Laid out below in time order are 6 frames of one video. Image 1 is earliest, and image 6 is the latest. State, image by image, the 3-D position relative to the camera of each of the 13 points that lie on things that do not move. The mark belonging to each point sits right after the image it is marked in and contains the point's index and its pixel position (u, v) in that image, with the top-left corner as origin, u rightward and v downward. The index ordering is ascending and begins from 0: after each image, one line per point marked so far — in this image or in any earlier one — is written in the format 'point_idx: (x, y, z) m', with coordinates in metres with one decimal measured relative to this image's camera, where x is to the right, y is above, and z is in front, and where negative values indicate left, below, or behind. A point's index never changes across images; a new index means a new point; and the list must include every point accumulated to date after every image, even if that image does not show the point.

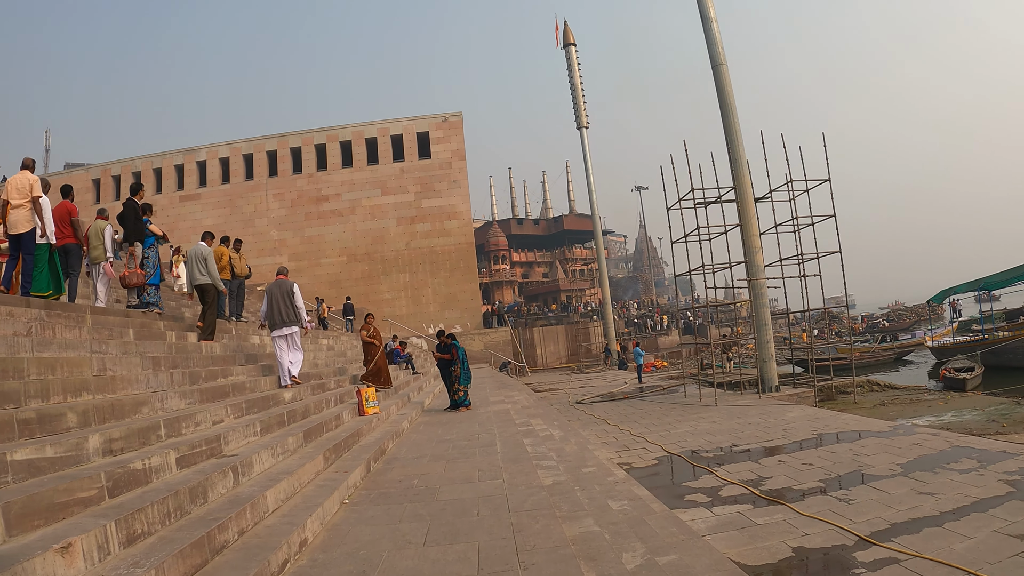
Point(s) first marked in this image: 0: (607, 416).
0: (+1.9, -2.6, +12.2) m
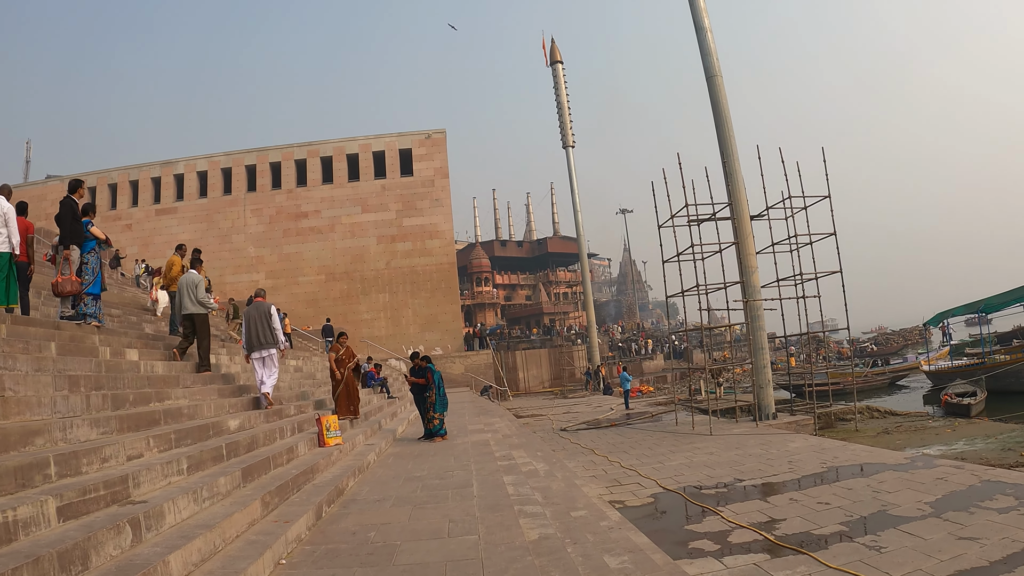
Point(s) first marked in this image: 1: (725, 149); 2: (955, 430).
0: (+1.6, -3.0, +11.4) m
1: (+4.3, +2.9, +11.9) m
2: (+8.0, -2.5, +10.7) m
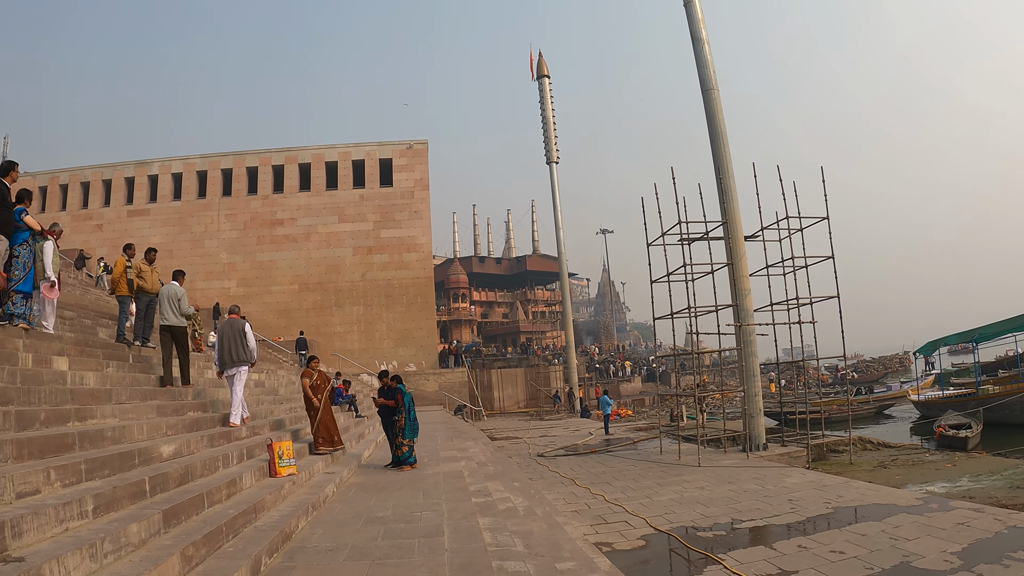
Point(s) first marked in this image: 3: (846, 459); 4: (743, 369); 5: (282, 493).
0: (+1.1, -3.3, +10.7) m
1: (+4.0, +2.5, +11.5) m
2: (+7.6, -3.0, +10.2) m
3: (+6.9, -3.4, +12.2) m
4: (+4.5, -1.6, +11.6) m
5: (-2.0, -1.7, +5.1) m
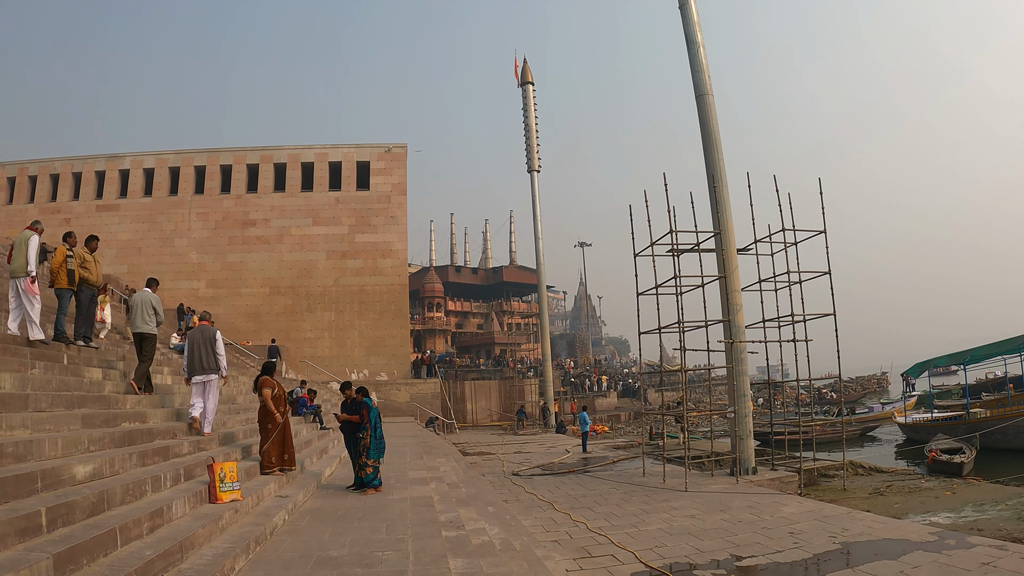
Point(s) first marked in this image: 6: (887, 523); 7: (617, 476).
0: (+0.7, -3.5, +10.0) m
1: (+3.7, +2.2, +11.0) m
2: (+7.2, -3.4, +9.8) m
3: (+6.3, -3.8, +11.8) m
4: (+4.0, -1.8, +11.1) m
5: (-2.1, -1.7, +4.4) m
6: (+4.5, -2.9, +7.4) m
7: (+2.1, -3.8, +12.0) m
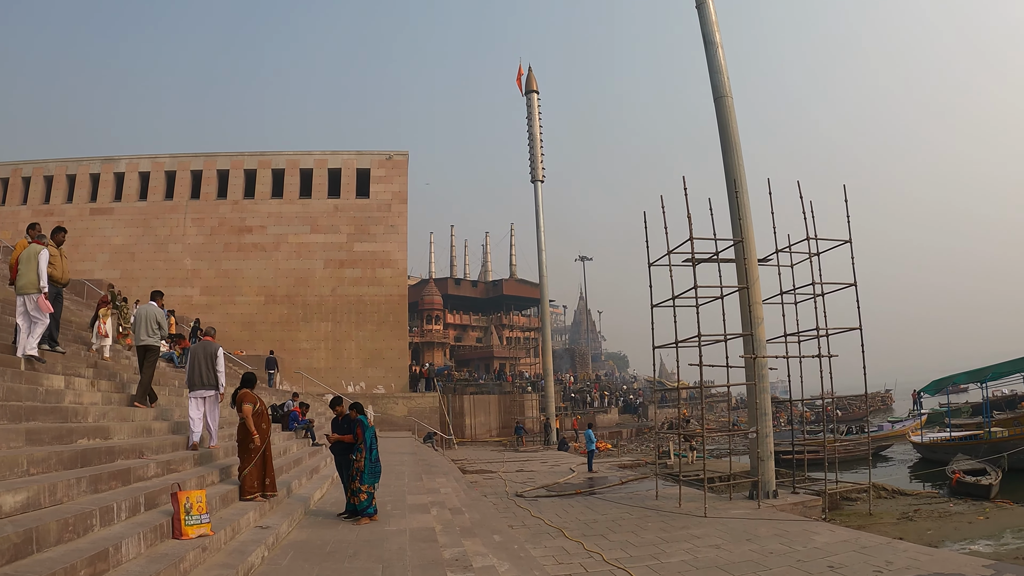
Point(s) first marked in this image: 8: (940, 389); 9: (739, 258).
0: (+0.8, -3.6, +9.2) m
1: (+3.8, +2.0, +10.4) m
2: (+7.3, -3.6, +9.1) m
3: (+6.4, -4.0, +11.0) m
4: (+4.1, -2.0, +10.3) m
5: (-2.0, -1.7, +3.6) m
6: (+4.6, -3.0, +6.7) m
7: (+2.2, -4.0, +11.3) m
8: (+12.9, -3.1, +18.1) m
9: (+3.9, +0.5, +10.4) m
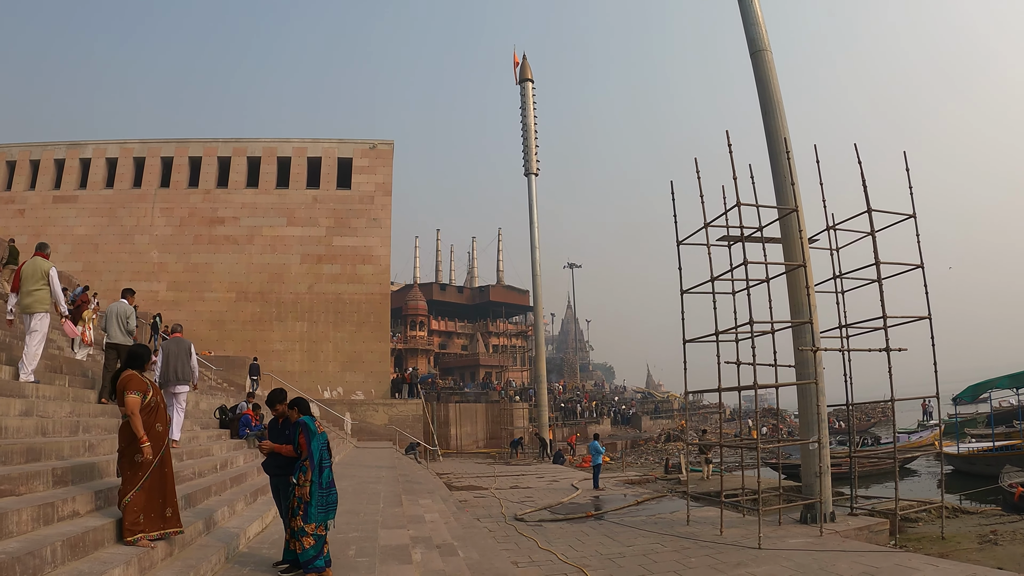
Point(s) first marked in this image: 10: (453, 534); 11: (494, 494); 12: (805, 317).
0: (+0.8, -3.3, +7.3) m
1: (+3.9, +2.3, +8.7) m
2: (+7.3, -3.3, +7.3) m
3: (+6.4, -3.8, +9.2) m
4: (+4.2, -1.8, +8.5) m
5: (-1.8, -1.2, +1.6) m
6: (+4.7, -2.7, +4.9) m
7: (+2.2, -3.7, +9.4) m
8: (+12.8, -3.1, +16.4) m
9: (+4.0, +0.8, +8.6) m
10: (-0.7, -2.7, +6.7) m
11: (-0.4, -4.5, +13.2) m
12: (+4.2, -0.4, +8.4) m
